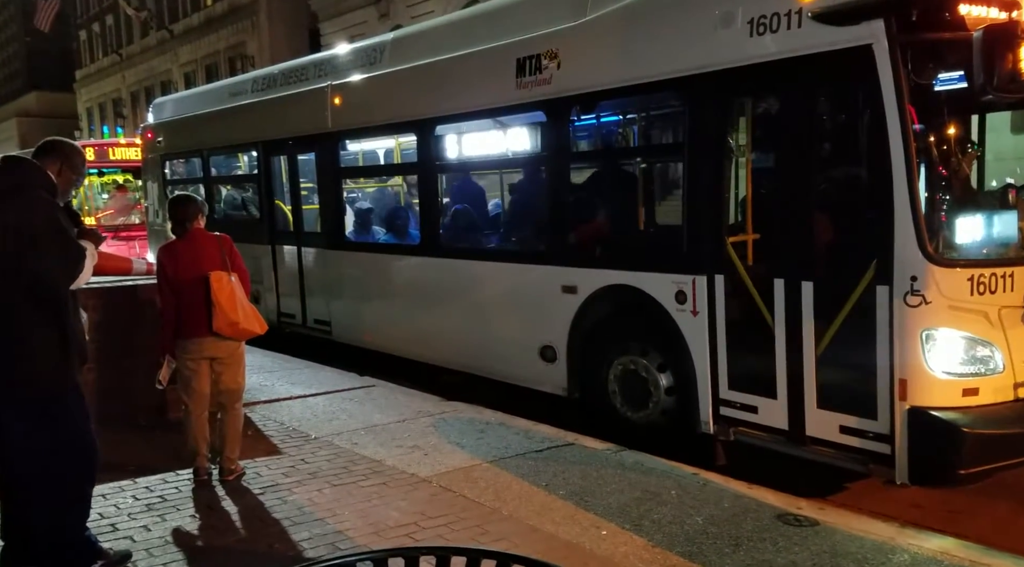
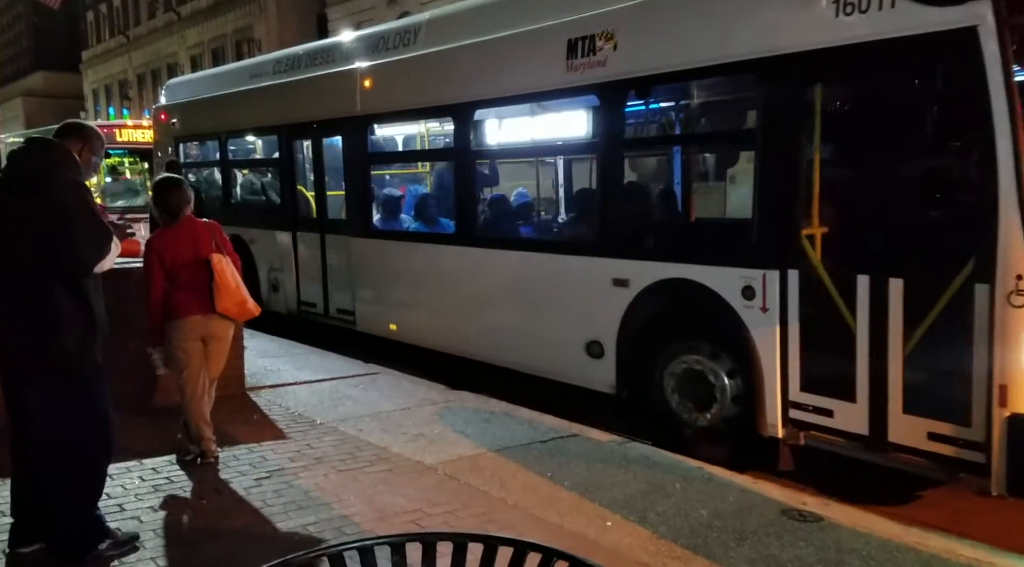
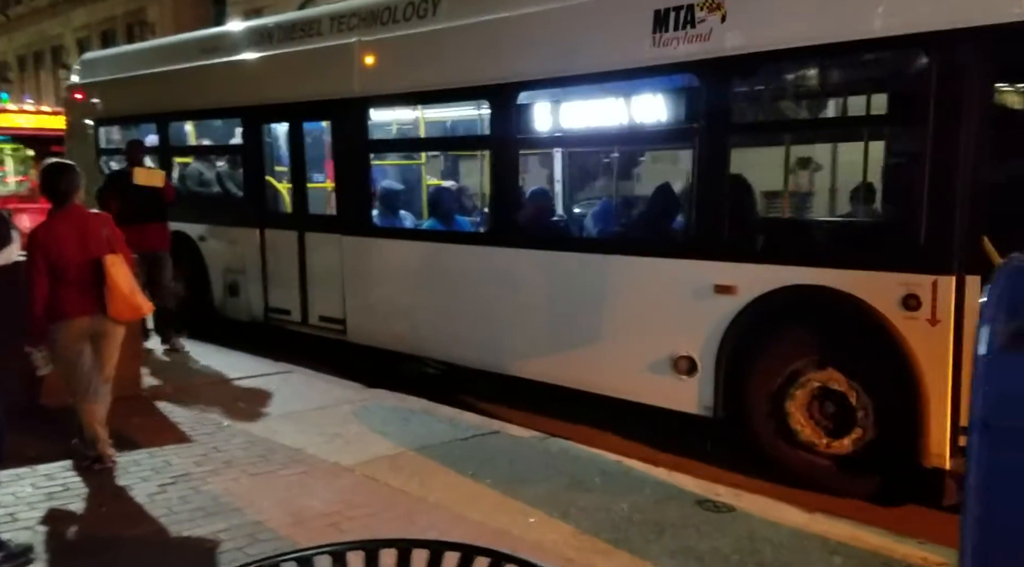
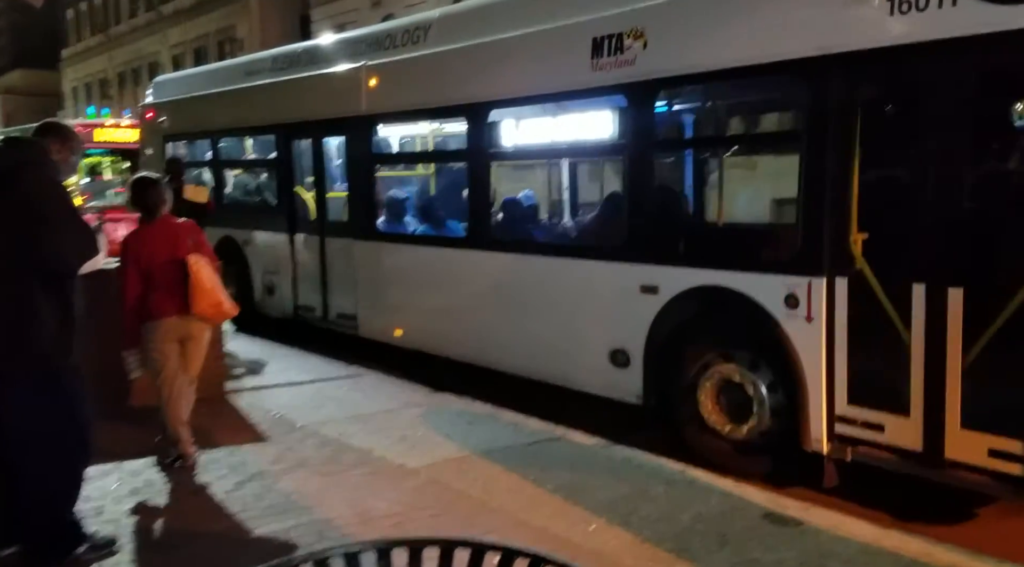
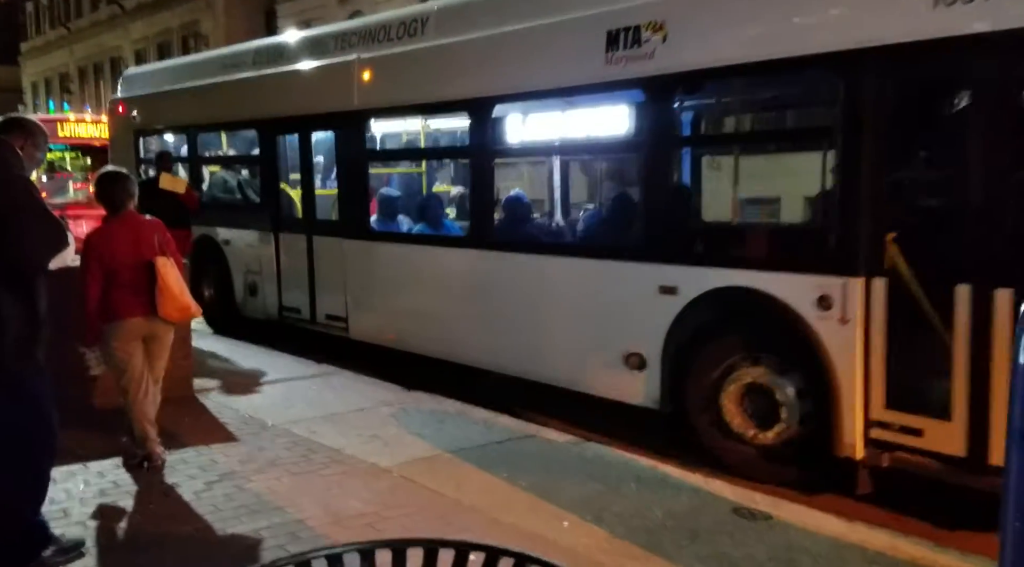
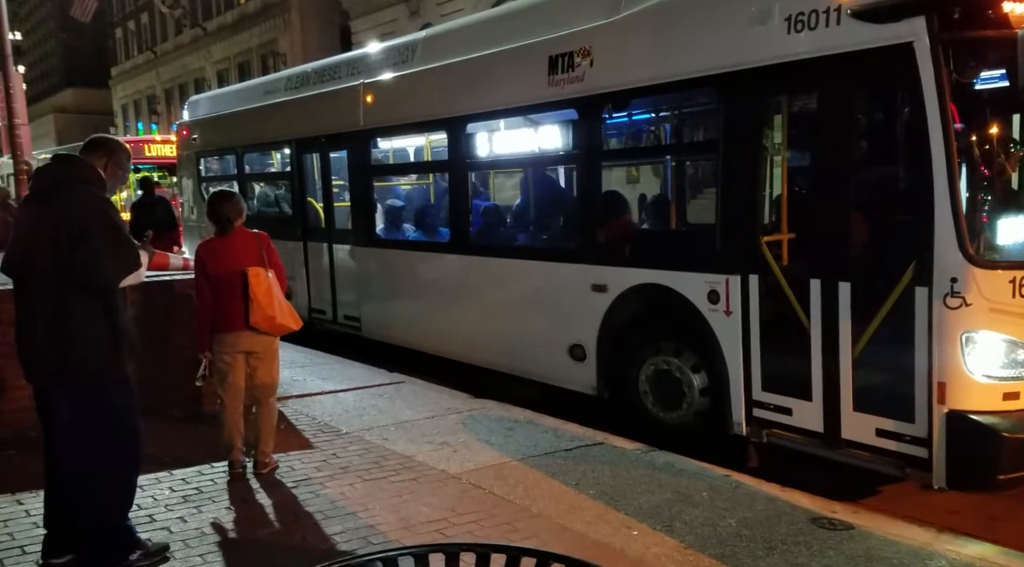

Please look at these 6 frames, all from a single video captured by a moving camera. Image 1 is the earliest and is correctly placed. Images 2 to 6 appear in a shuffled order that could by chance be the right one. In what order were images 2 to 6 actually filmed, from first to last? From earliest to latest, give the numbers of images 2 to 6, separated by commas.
6, 2, 4, 5, 3
